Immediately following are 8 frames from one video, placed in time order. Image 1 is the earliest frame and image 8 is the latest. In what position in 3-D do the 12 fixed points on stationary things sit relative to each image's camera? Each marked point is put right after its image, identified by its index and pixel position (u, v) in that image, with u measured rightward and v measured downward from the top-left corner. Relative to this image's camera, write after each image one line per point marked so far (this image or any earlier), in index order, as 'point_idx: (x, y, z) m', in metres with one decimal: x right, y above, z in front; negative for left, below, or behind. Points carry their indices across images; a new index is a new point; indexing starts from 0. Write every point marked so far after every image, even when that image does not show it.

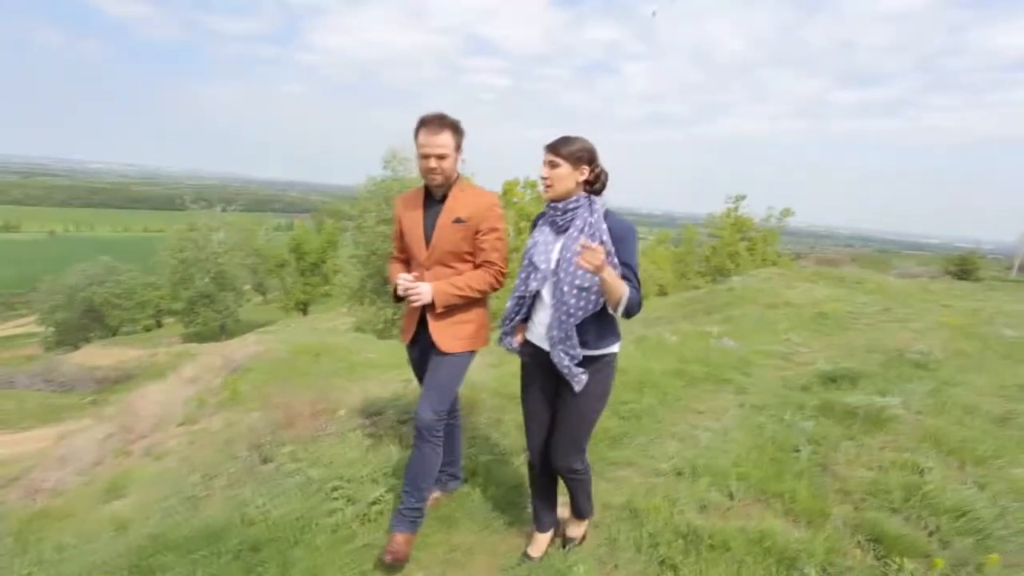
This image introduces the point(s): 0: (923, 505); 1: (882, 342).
0: (+2.5, -1.3, +3.7) m
1: (+5.3, -0.8, +8.9) m
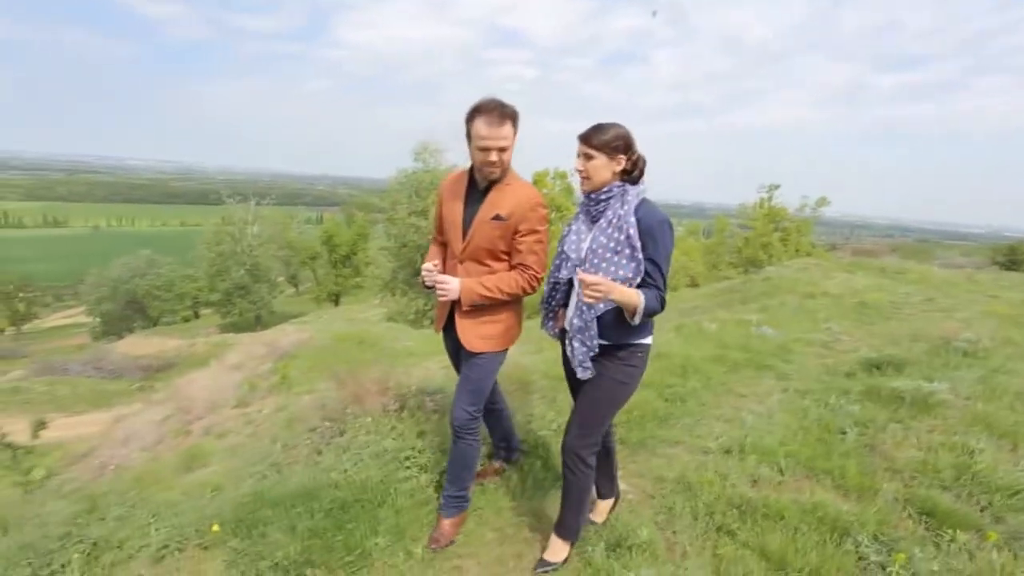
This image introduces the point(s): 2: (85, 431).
0: (+2.8, -1.2, +3.8) m
1: (+5.9, -0.6, +8.9) m
2: (-11.0, -3.8, +16.0) m
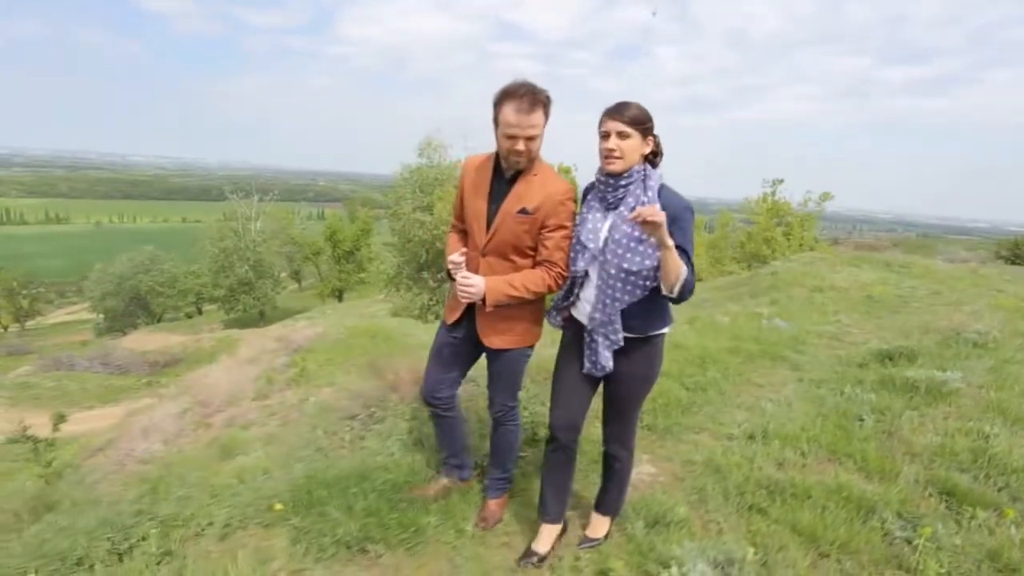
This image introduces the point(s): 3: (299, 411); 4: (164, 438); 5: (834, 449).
0: (+3.1, -1.1, +4.0) m
1: (+6.2, -0.5, +9.1) m
2: (-10.7, -3.7, +16.2) m
3: (-2.7, -1.6, +7.9) m
4: (-6.5, -2.8, +11.6) m
5: (+2.2, -1.1, +4.3) m
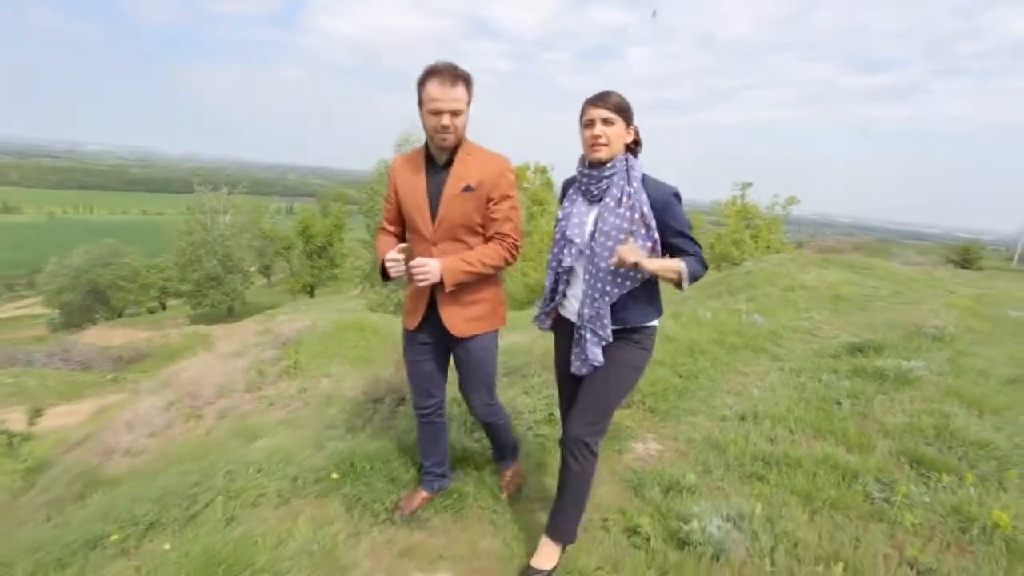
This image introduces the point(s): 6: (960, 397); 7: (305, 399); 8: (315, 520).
0: (+3.2, -1.1, +4.5) m
1: (+6.1, -0.5, +9.7) m
2: (-11.2, -3.5, +16.0) m
3: (-2.8, -1.5, +8.2) m
4: (-6.7, -2.6, +11.7) m
5: (+2.4, -1.1, +4.8) m
6: (+4.0, -1.0, +5.6) m
7: (-2.7, -1.5, +8.1) m
8: (-1.0, -1.2, +3.3) m
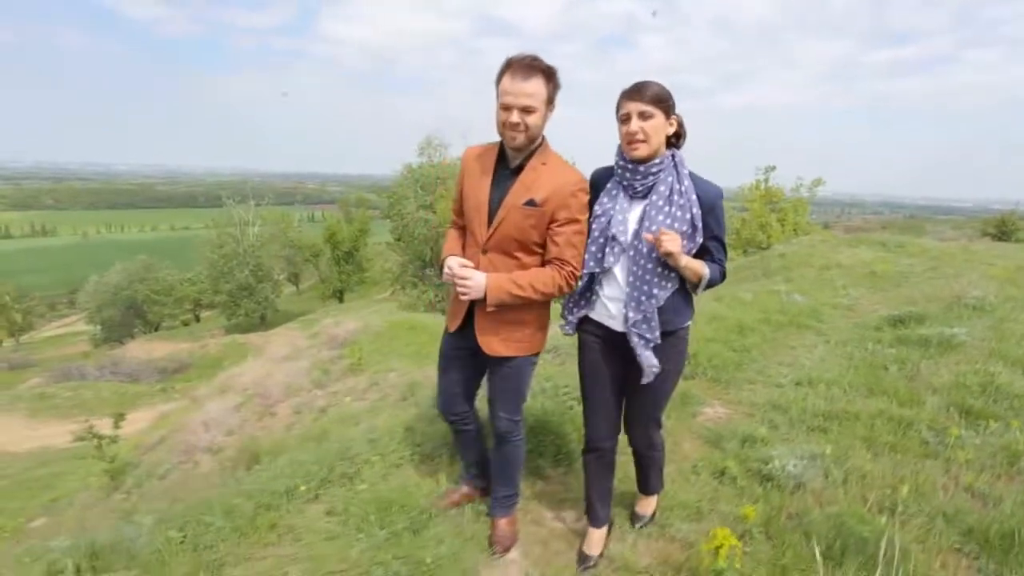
0: (+3.9, -0.8, +5.0) m
1: (+6.9, -0.1, +10.1) m
2: (-10.0, -3.9, +17.0) m
3: (-1.9, -1.5, +8.8) m
4: (-5.7, -2.8, +12.5) m
5: (+3.0, -0.8, +5.3) m
6: (+4.7, -0.7, +6.0) m
7: (-1.9, -1.5, +8.8) m
8: (-0.3, -1.2, +3.9) m
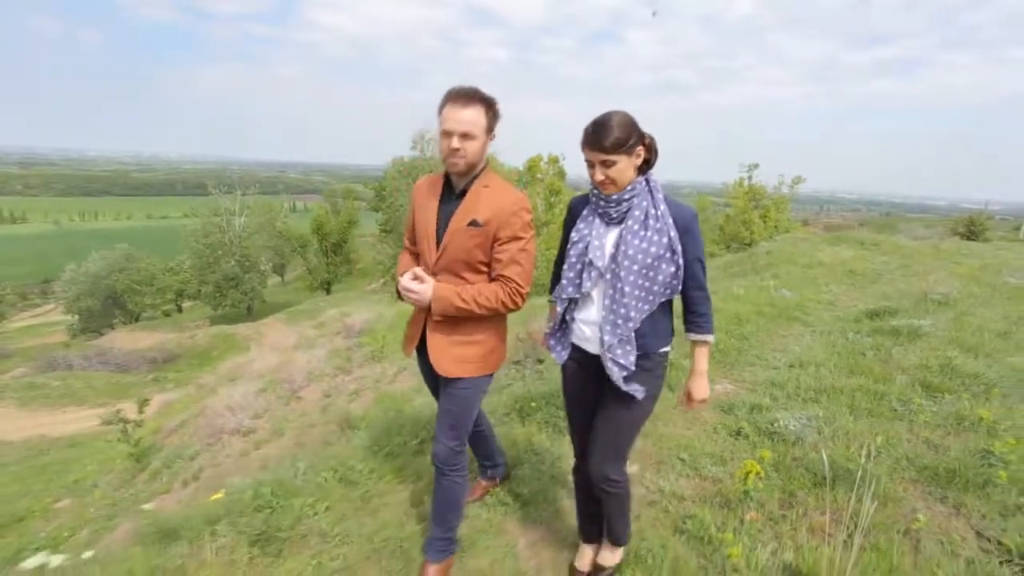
0: (+4.3, -0.8, +6.0) m
1: (+7.2, 0.0, +11.2) m
2: (-9.9, -3.6, +17.7) m
3: (-1.6, -1.4, +9.8) m
4: (-5.5, -2.6, +13.3) m
5: (+3.5, -0.8, +6.3) m
6: (+5.1, -0.7, +7.1) m
7: (-1.6, -1.4, +9.7) m
8: (+0.1, -1.1, +4.8) m
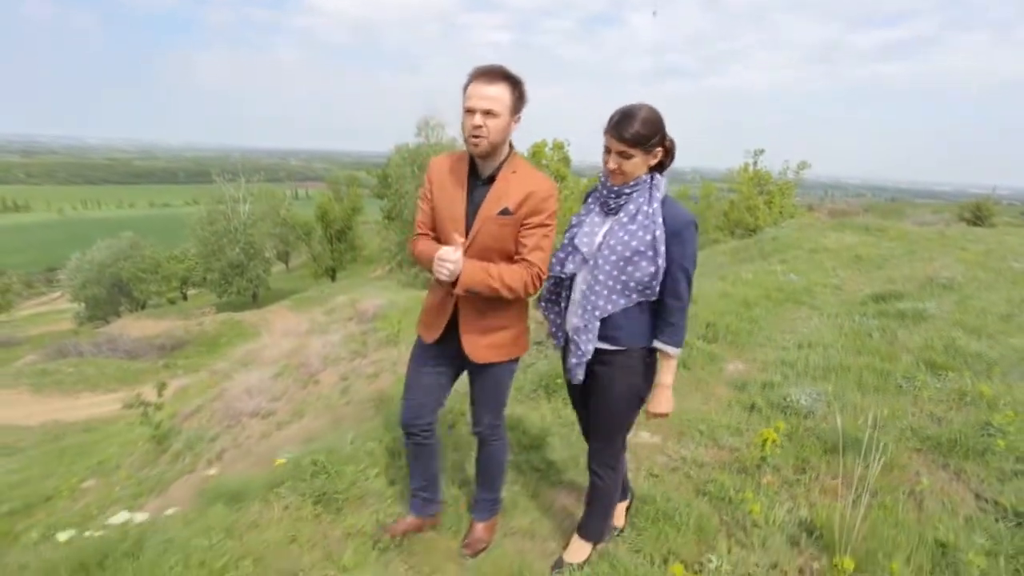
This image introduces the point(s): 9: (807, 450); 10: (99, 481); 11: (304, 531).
0: (+4.5, -0.7, +6.3) m
1: (+7.4, +0.3, +11.5) m
2: (-9.6, -3.2, +18.1) m
3: (-1.4, -1.2, +10.1) m
4: (-5.2, -2.3, +13.7) m
5: (+3.7, -0.6, +6.6) m
6: (+5.4, -0.5, +7.4) m
7: (-1.3, -1.1, +10.1) m
8: (+0.3, -1.0, +5.1) m
9: (+1.9, -1.1, +4.1) m
10: (-9.5, -4.4, +14.2) m
11: (-1.1, -1.3, +3.3) m
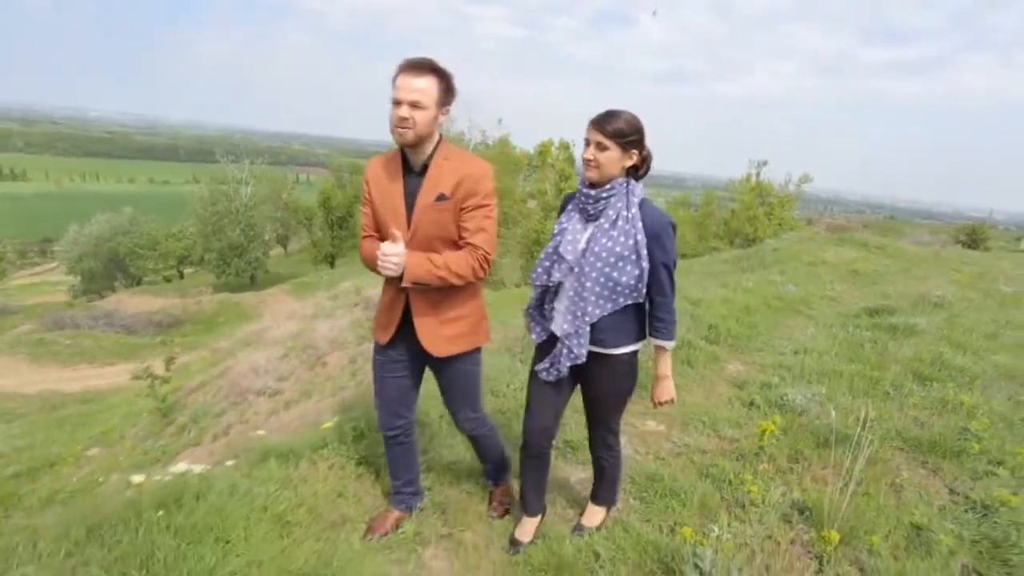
0: (+4.7, -0.8, +6.7) m
1: (+7.6, -0.1, +11.9) m
2: (-9.7, -2.6, +18.5) m
3: (-1.3, -1.0, +10.4) m
4: (-5.2, -2.0, +14.0) m
5: (+3.8, -0.8, +7.0) m
6: (+5.5, -0.7, +7.8) m
7: (-1.2, -1.0, +10.4) m
8: (+0.5, -1.0, +5.5) m
9: (+2.1, -1.1, +4.5) m
10: (-9.6, -3.8, +14.6) m
11: (-1.0, -1.2, +3.7) m
